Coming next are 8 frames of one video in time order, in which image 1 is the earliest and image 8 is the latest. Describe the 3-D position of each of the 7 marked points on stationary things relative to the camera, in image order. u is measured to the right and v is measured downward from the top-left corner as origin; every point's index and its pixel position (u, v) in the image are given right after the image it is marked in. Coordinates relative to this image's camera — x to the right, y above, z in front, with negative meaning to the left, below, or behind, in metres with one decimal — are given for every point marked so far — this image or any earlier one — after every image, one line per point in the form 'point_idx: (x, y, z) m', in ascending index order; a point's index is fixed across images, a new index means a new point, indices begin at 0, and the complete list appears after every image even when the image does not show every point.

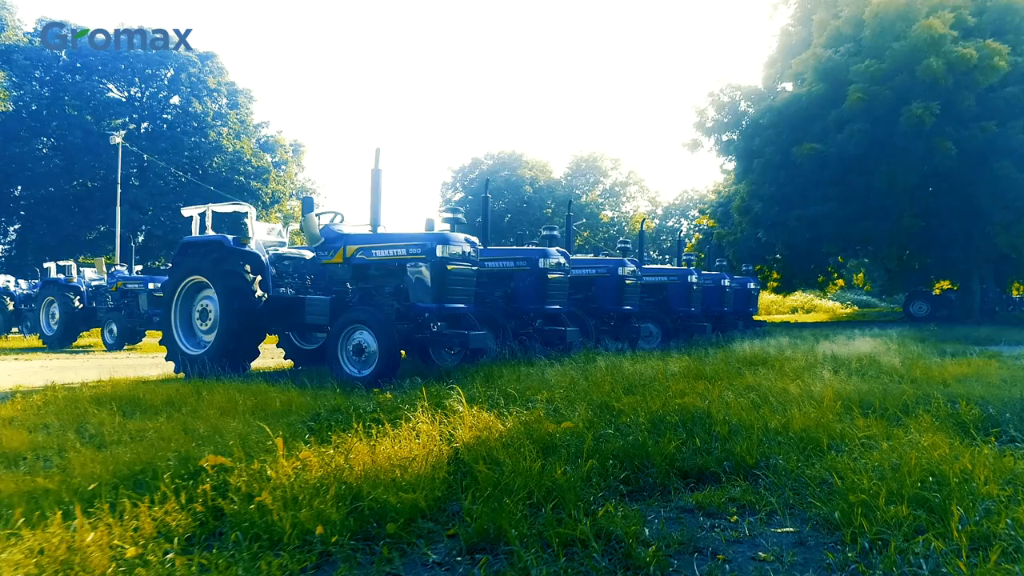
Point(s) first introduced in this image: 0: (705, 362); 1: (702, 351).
0: (+2.4, -0.9, +8.5) m
1: (+2.7, -0.9, +10.1) m
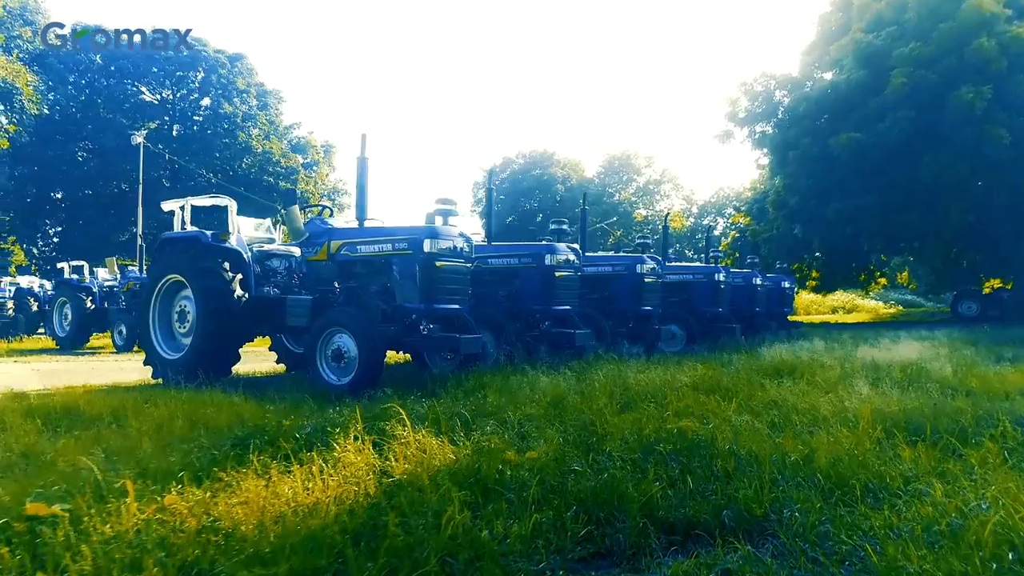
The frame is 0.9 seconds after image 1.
0: (+2.3, -0.9, +7.5) m
1: (+2.7, -0.9, +9.1) m
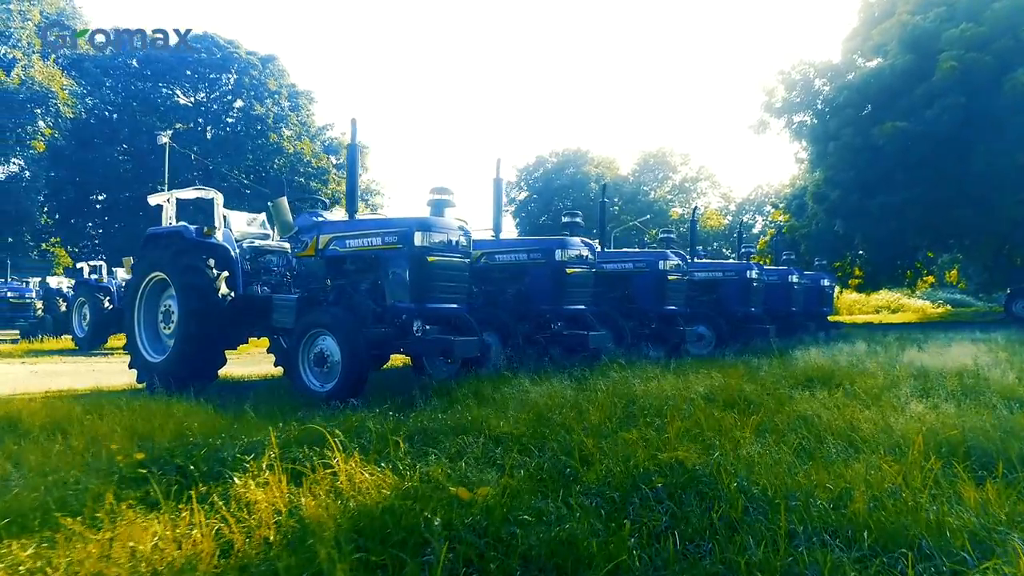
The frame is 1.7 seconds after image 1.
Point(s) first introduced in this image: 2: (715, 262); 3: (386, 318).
0: (+2.3, -0.8, +6.7) m
1: (+2.8, -0.9, +8.2) m
2: (+3.8, +0.5, +13.3) m
3: (-1.3, -0.3, +7.1) m
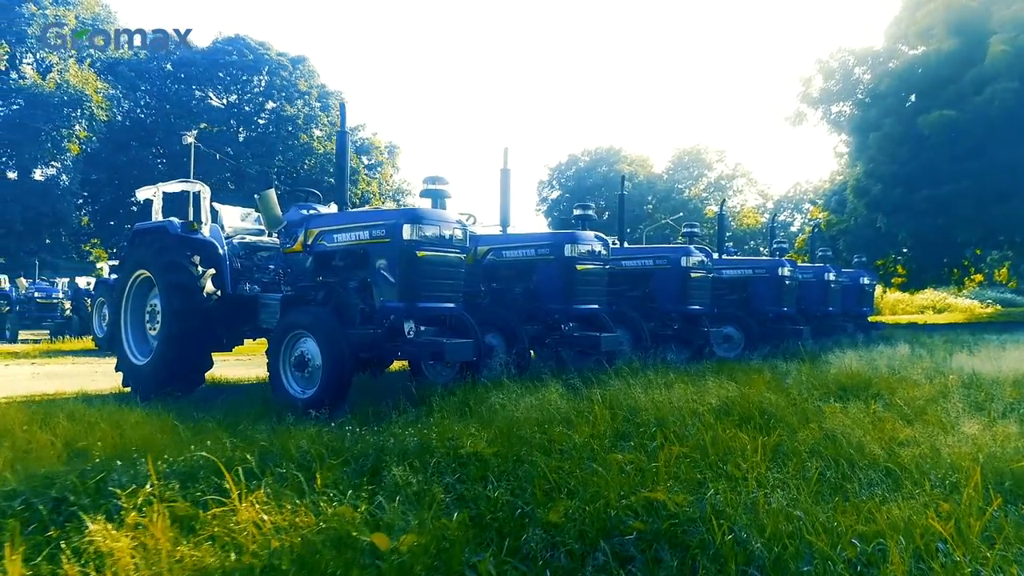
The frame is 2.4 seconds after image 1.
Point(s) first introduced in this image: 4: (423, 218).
0: (+2.3, -0.8, +5.9) m
1: (+2.8, -0.8, +7.5) m
2: (+4.1, +0.5, +12.5) m
3: (-1.3, -0.3, +6.6) m
4: (-0.8, +0.7, +6.6) m
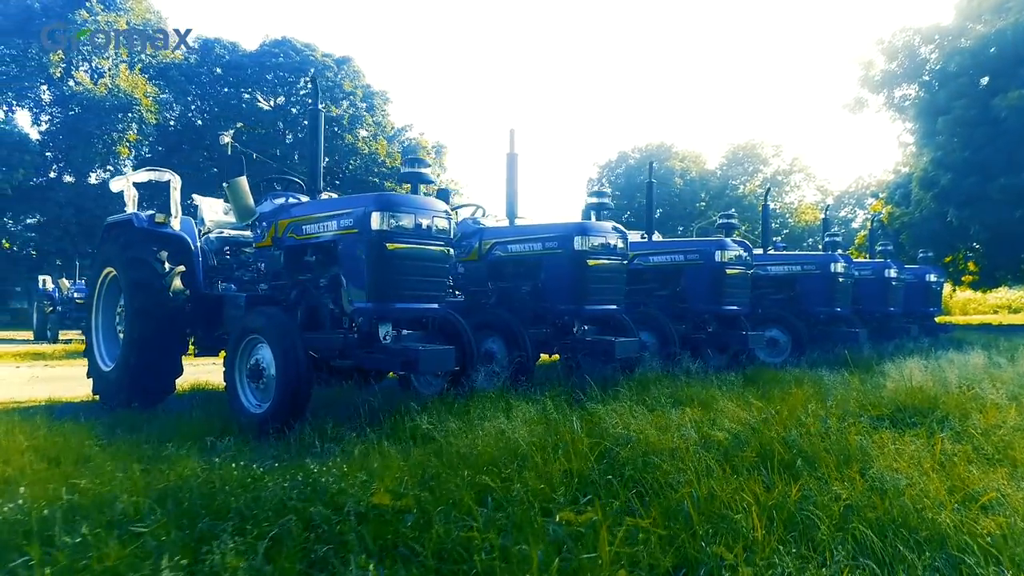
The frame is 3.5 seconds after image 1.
0: (+2.2, -0.8, +4.8) m
1: (+2.8, -0.8, +6.3) m
2: (+4.4, +0.5, +11.2) m
3: (-1.4, -0.3, +5.7) m
4: (-0.9, +0.7, +5.7) m
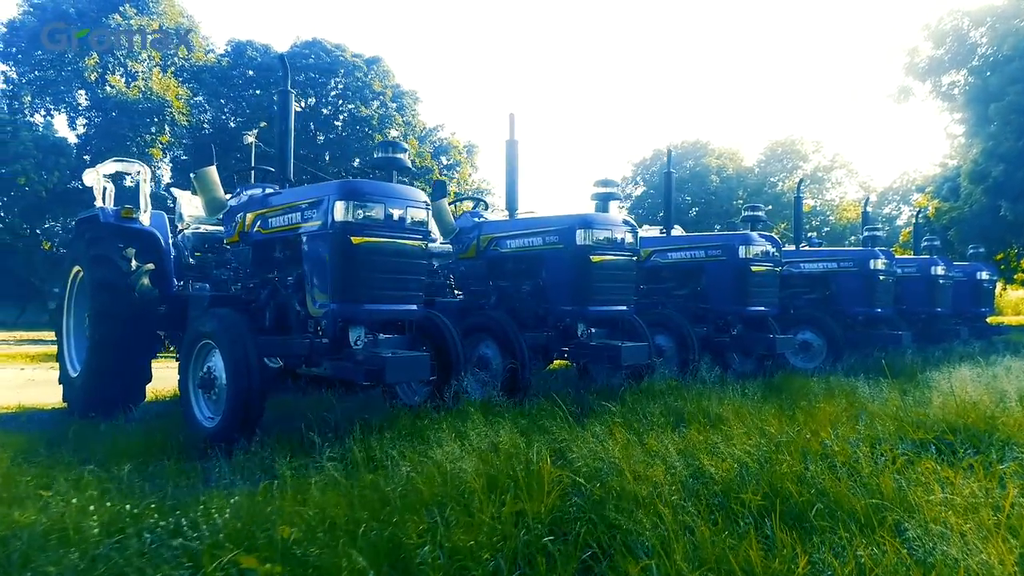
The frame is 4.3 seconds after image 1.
0: (+2.0, -0.8, +4.1) m
1: (+2.7, -0.8, +5.5) m
2: (+4.6, +0.6, +10.3) m
3: (-1.5, -0.3, +5.1) m
4: (-1.0, +0.7, +5.1) m
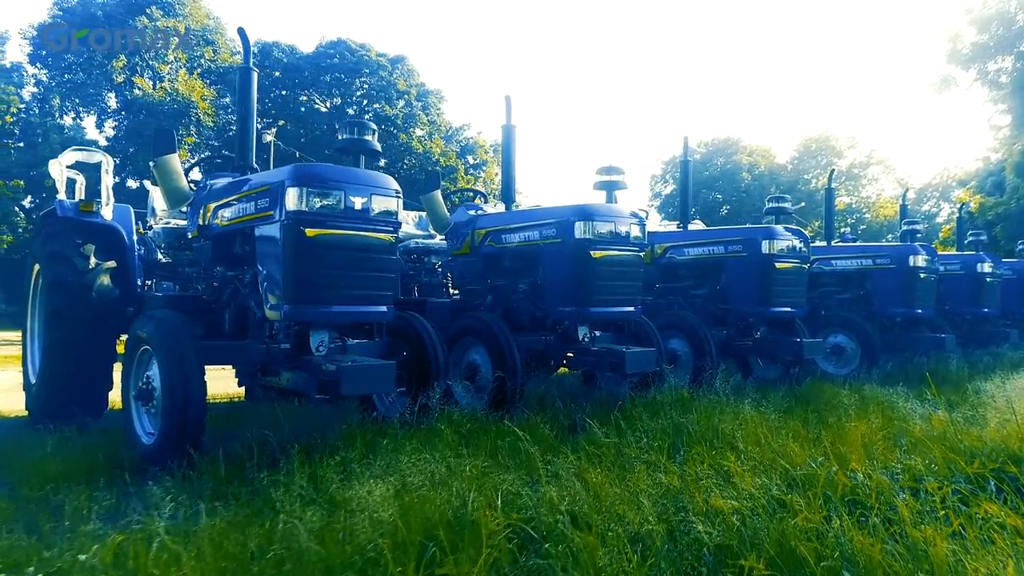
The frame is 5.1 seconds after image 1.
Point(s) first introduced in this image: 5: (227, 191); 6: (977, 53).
0: (+1.8, -0.8, +3.3) m
1: (+2.6, -0.8, +4.8) m
2: (+4.7, +0.6, +9.5) m
3: (-1.6, -0.3, +4.6) m
4: (-1.2, +0.7, +4.5) m
5: (-2.0, +0.7, +5.1) m
6: (+10.8, +5.6, +16.6) m
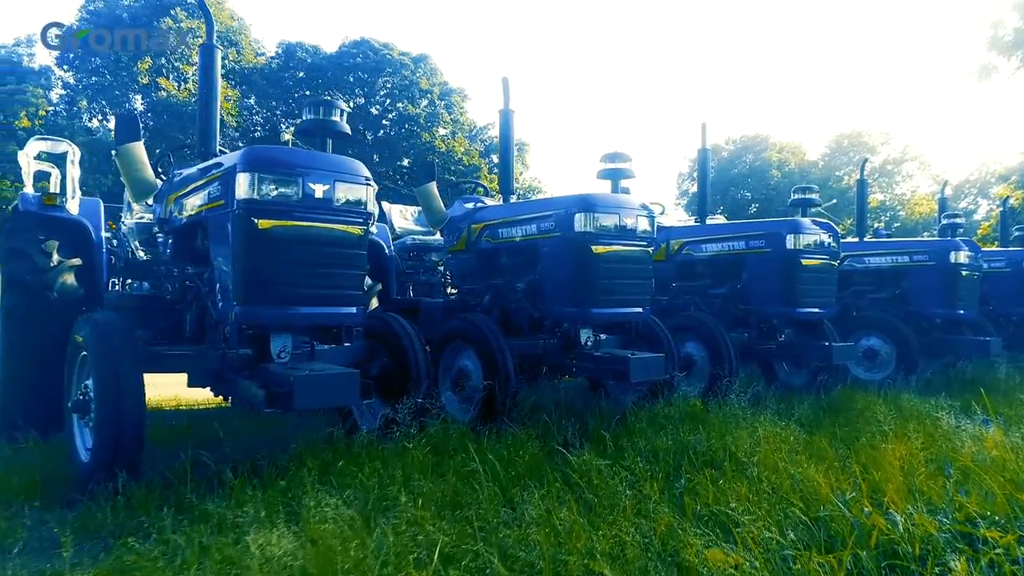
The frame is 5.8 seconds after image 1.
0: (+1.7, -0.8, +2.7) m
1: (+2.5, -0.8, +4.1) m
2: (+4.8, +0.6, +8.8) m
3: (-1.7, -0.3, +4.1) m
4: (-1.3, +0.7, +4.0) m
5: (-2.1, +0.7, +4.7) m
6: (+11.2, +5.7, +15.6) m
